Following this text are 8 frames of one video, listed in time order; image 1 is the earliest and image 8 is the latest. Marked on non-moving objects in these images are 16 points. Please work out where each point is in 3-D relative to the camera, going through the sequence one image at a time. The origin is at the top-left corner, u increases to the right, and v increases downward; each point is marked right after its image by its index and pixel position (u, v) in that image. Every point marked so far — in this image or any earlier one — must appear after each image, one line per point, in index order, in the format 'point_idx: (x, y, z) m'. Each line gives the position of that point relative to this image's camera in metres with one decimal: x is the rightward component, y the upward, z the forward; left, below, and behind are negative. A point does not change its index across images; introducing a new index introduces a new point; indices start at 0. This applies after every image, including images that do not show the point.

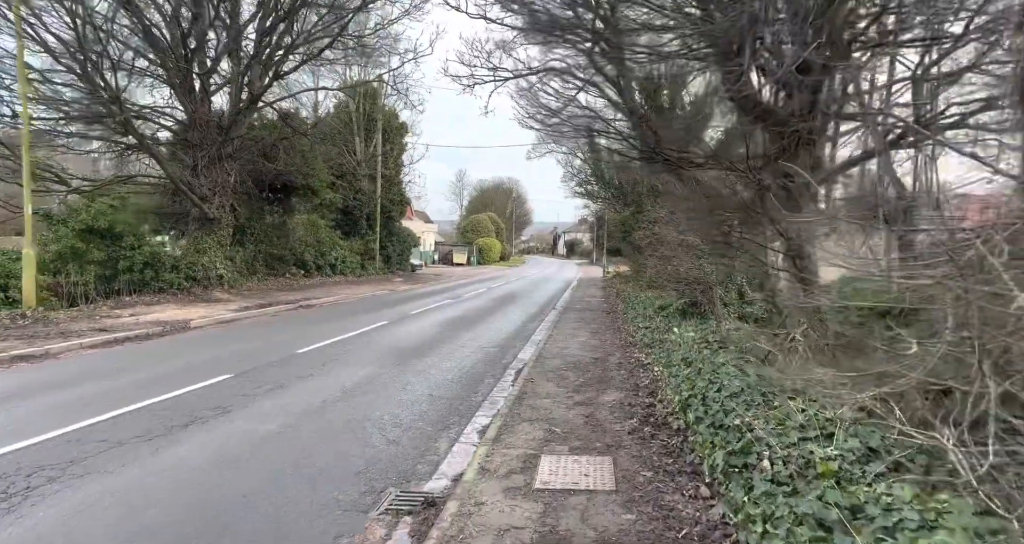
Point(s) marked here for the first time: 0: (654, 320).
0: (+2.9, -1.0, +12.2) m
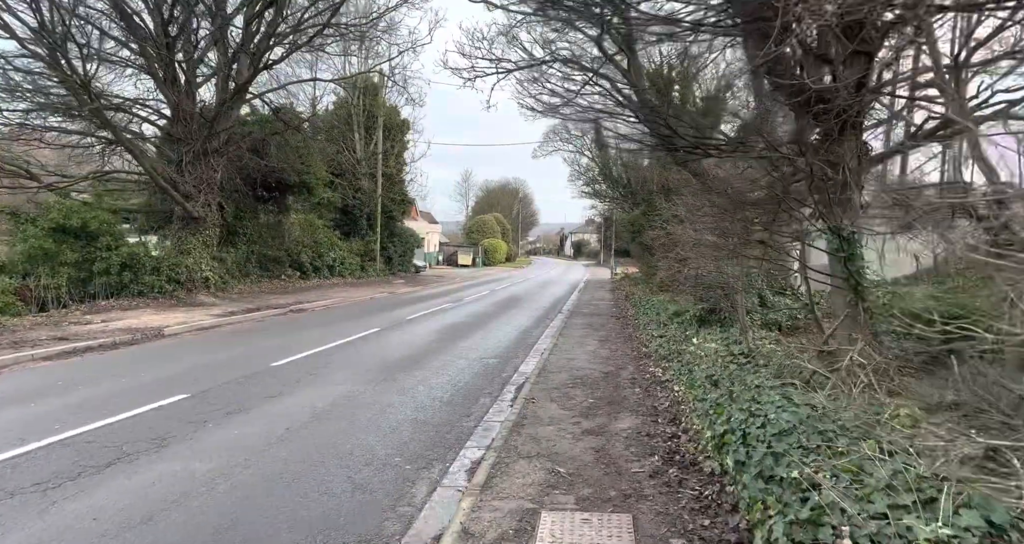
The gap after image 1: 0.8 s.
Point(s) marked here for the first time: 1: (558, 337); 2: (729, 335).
0: (+2.9, -1.1, +11.2) m
1: (+0.9, -1.3, +11.6) m
2: (+3.4, -1.0, +9.4) m
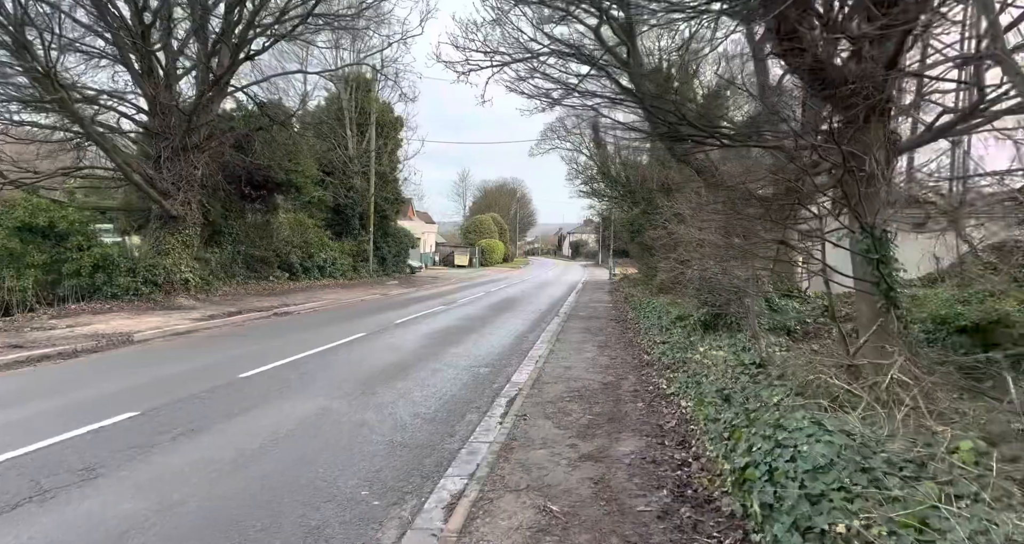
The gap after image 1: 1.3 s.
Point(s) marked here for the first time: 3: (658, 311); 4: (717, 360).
0: (+2.8, -1.1, +10.6) m
1: (+0.8, -1.3, +11.0) m
2: (+3.3, -1.0, +8.8) m
3: (+3.3, -0.9, +13.4) m
4: (+2.5, -1.1, +7.3) m
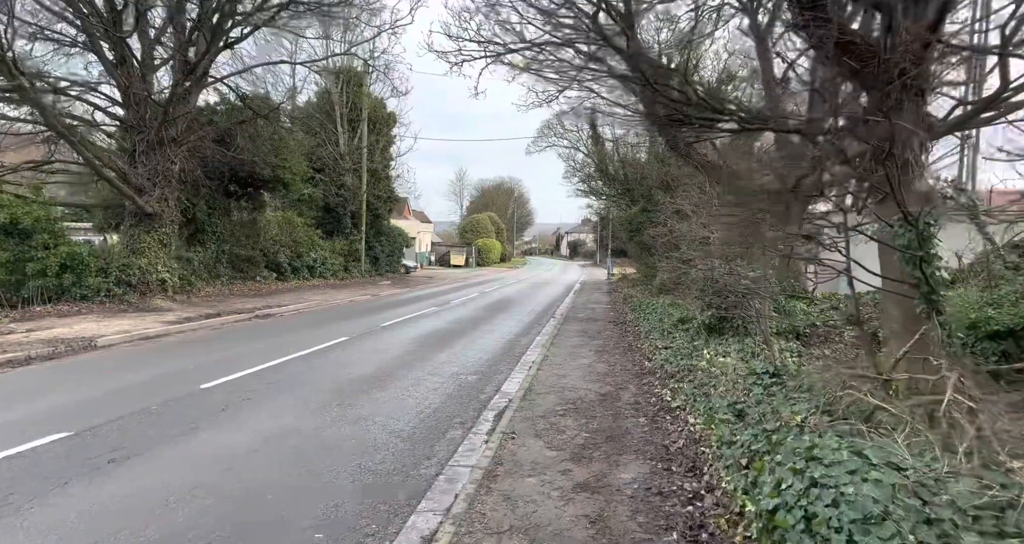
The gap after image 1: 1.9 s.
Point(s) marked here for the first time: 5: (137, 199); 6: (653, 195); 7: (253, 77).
0: (+2.7, -1.1, +10.0) m
1: (+0.6, -1.3, +10.4) m
2: (+3.2, -1.0, +8.2) m
3: (+3.1, -0.9, +12.8) m
4: (+2.4, -1.1, +6.6) m
5: (-7.8, +1.5, +12.4) m
6: (+4.6, +2.5, +19.4) m
7: (-6.5, +4.9, +15.0) m
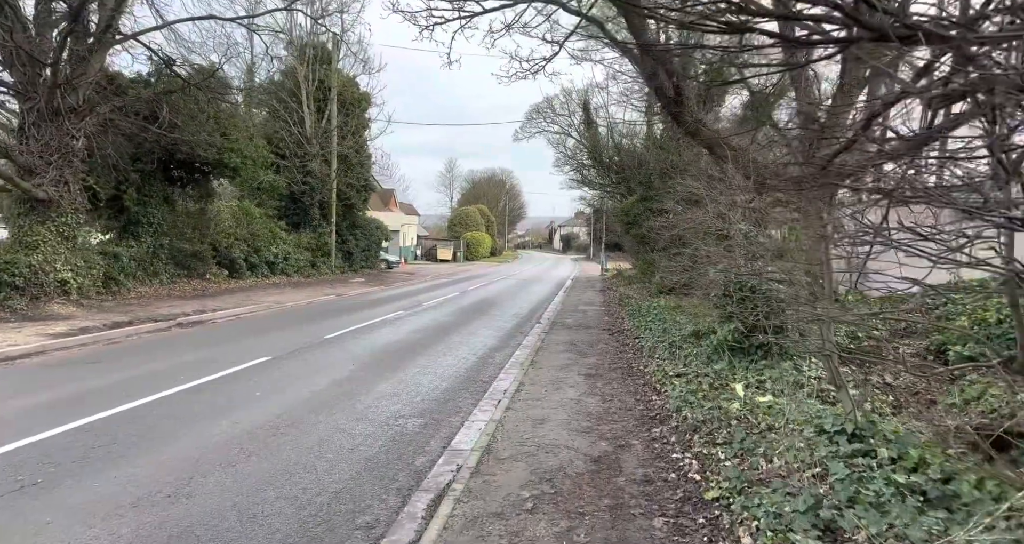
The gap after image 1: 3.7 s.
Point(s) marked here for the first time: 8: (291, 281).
0: (+2.3, -1.1, +7.8) m
1: (+0.2, -1.3, +8.2) m
2: (+2.8, -1.1, +6.1) m
3: (+2.7, -0.9, +10.7) m
4: (+2.0, -1.1, +4.5) m
5: (-8.2, +1.5, +10.1) m
6: (+4.1, +2.6, +17.2) m
7: (-7.0, +5.0, +12.7) m
8: (-7.4, -0.3, +19.9) m
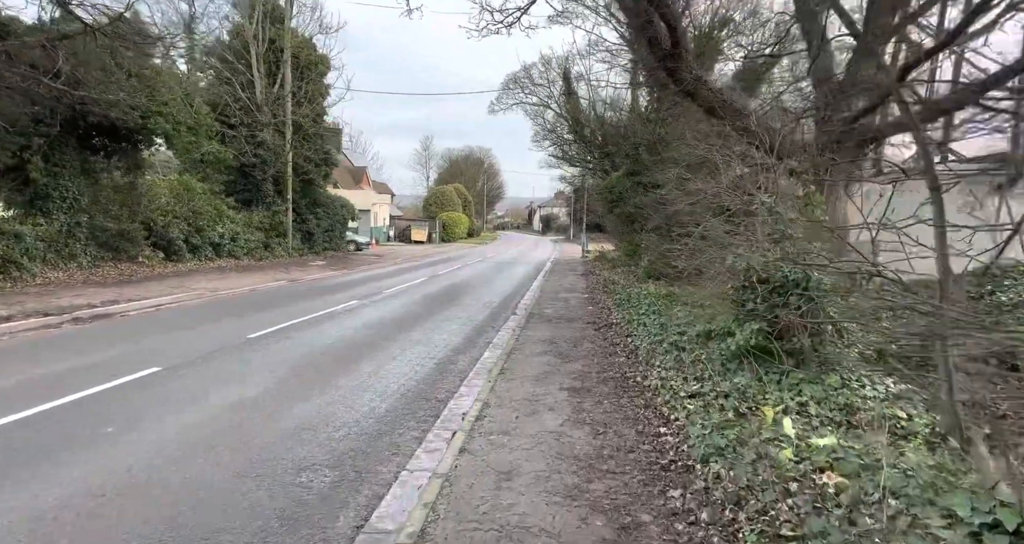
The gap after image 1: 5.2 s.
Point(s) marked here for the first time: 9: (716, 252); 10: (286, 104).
0: (+1.9, -0.9, +6.2) m
1: (-0.2, -1.1, +6.5) m
2: (+2.5, -1.0, +4.4) m
3: (+2.2, -0.7, +9.0) m
4: (+1.7, -1.1, +2.8) m
5: (-8.7, +1.8, +8.0) m
6: (+3.4, +3.0, +15.5) m
7: (-7.5, +5.2, +10.6) m
8: (-8.2, +0.2, +17.8) m
9: (+2.7, +0.3, +7.9) m
10: (-7.3, +5.5, +19.3) m
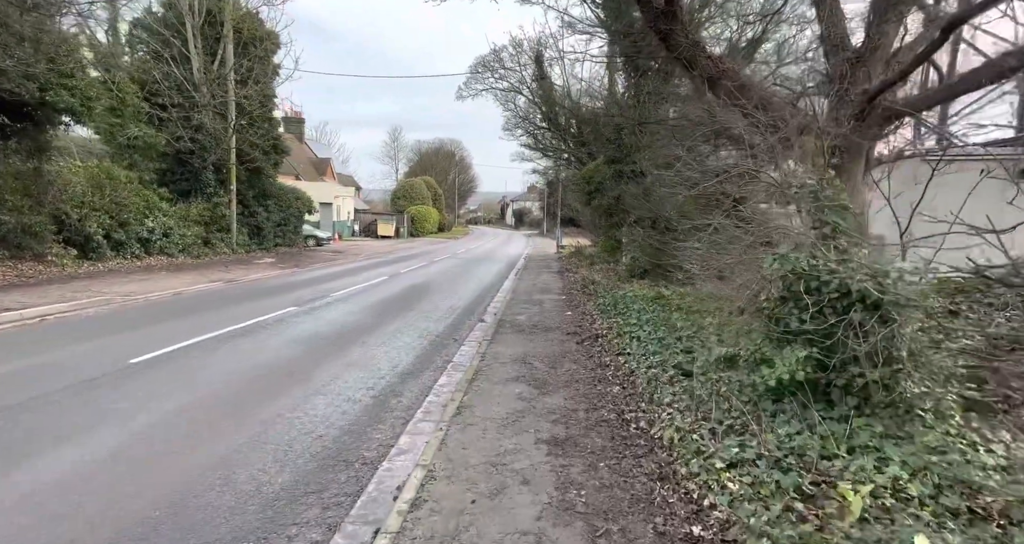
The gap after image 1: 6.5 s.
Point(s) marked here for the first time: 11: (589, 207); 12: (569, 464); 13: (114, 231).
0: (+1.6, -1.0, +4.6) m
1: (-0.5, -1.2, +4.8) m
2: (+2.2, -1.0, +2.9) m
3: (+1.8, -0.7, +7.5) m
4: (+1.6, -1.2, +1.3) m
5: (-9.1, +1.7, +5.9) m
6: (+2.6, +3.1, +14.0) m
7: (-8.1, +5.2, +8.5) m
8: (-9.0, +0.2, +15.8) m
9: (+2.3, +0.2, +6.3) m
10: (-8.2, +5.5, +17.2) m
11: (+2.4, +2.0, +18.6) m
12: (+0.4, -1.3, +3.8) m
13: (-9.9, +1.0, +14.8) m
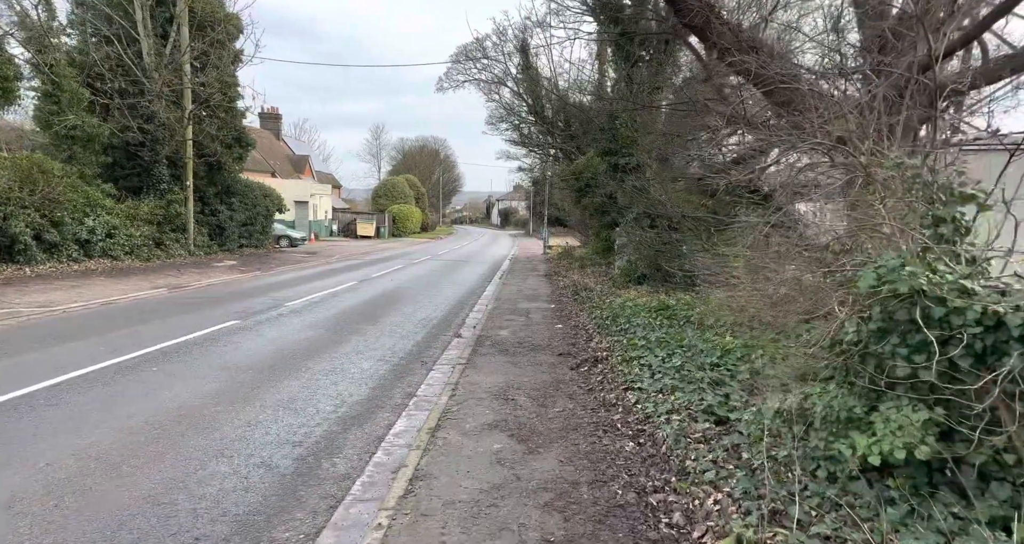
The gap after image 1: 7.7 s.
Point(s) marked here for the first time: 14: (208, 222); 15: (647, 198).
0: (+1.4, -1.1, +3.2) m
1: (-0.7, -1.3, +3.3) m
2: (+2.1, -1.1, +1.5) m
3: (+1.6, -0.8, +6.0) m
4: (+1.5, -1.3, -0.2) m
5: (-9.3, +1.6, +4.2) m
6: (+2.2, +3.0, +12.5) m
7: (-8.3, +5.1, +6.8) m
8: (-9.4, +0.1, +14.1) m
9: (+2.1, +0.1, +4.9) m
10: (-8.7, +5.4, +15.6) m
11: (+2.0, +1.9, +17.1) m
12: (+0.3, -1.4, +2.3) m
13: (-10.3, +0.9, +13.1) m
14: (-9.6, +1.6, +18.8) m
15: (+2.1, +1.1, +9.1) m
